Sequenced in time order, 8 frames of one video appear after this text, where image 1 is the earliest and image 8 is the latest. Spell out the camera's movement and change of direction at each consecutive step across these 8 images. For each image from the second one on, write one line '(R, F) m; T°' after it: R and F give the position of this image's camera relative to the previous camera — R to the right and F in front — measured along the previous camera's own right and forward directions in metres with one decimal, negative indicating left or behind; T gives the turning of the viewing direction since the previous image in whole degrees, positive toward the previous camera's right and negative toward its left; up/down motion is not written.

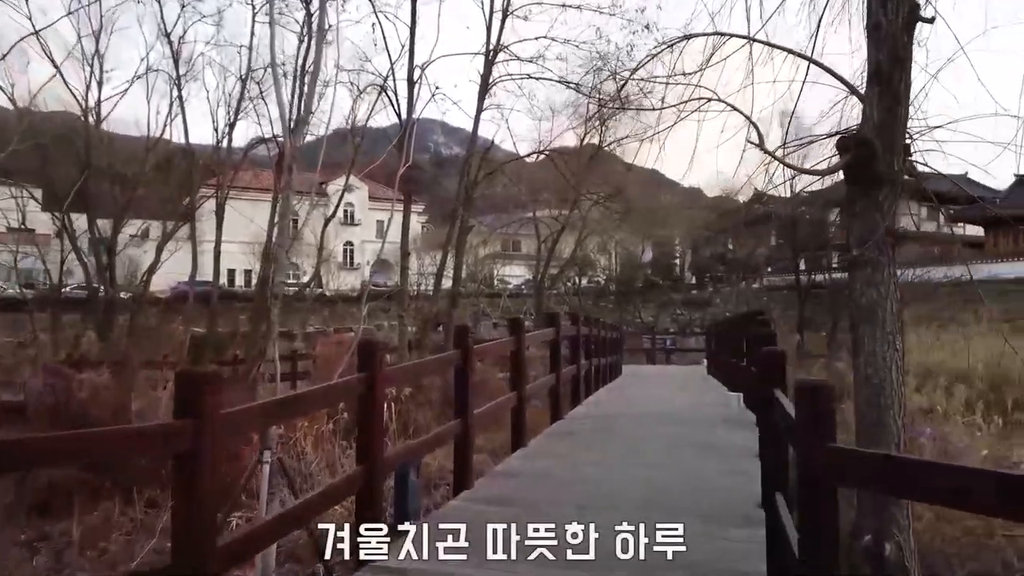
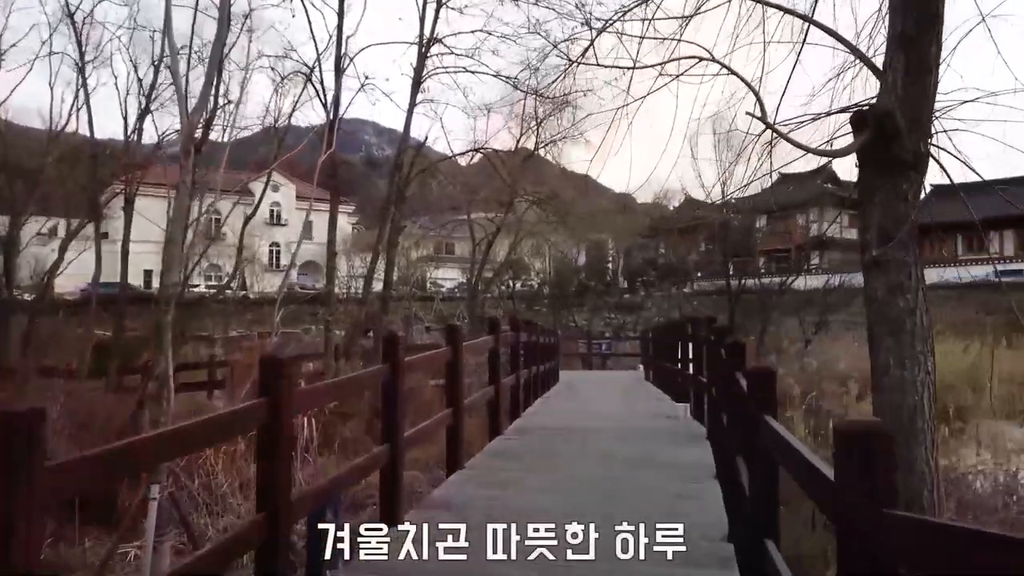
(0.0, +0.4) m; +5°
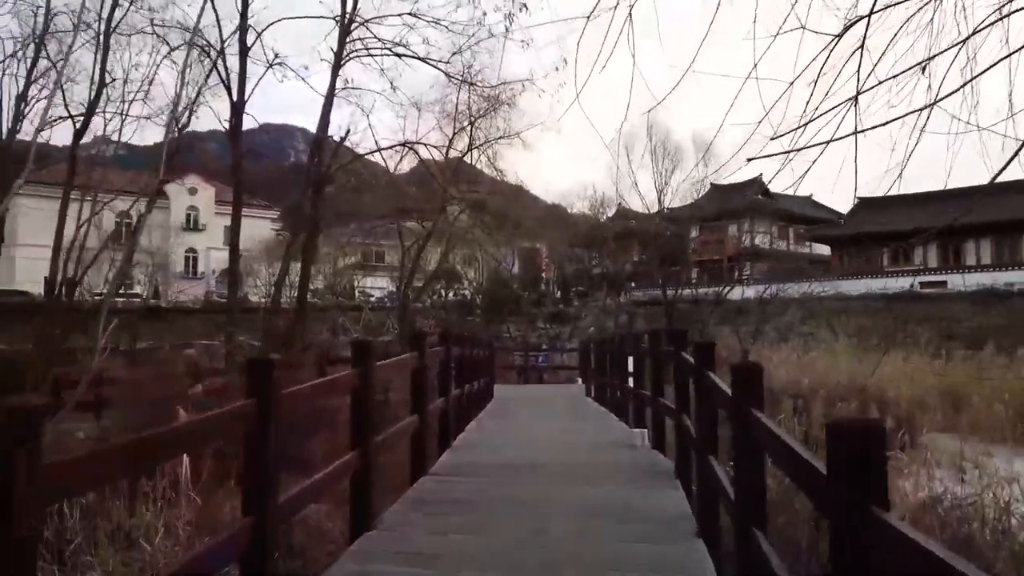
(0.0, +0.8) m; +5°
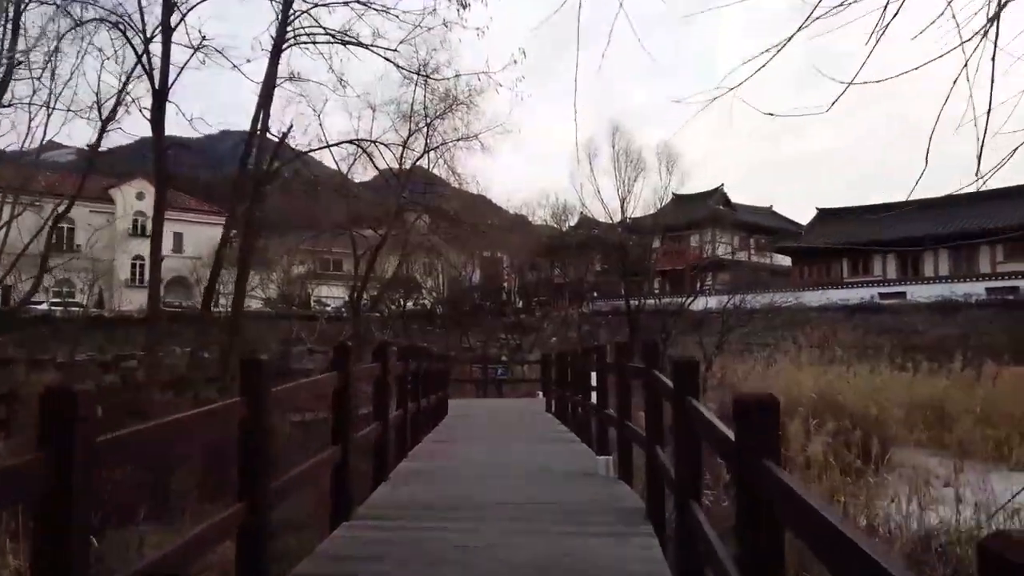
(+0.1, +0.5) m; +3°
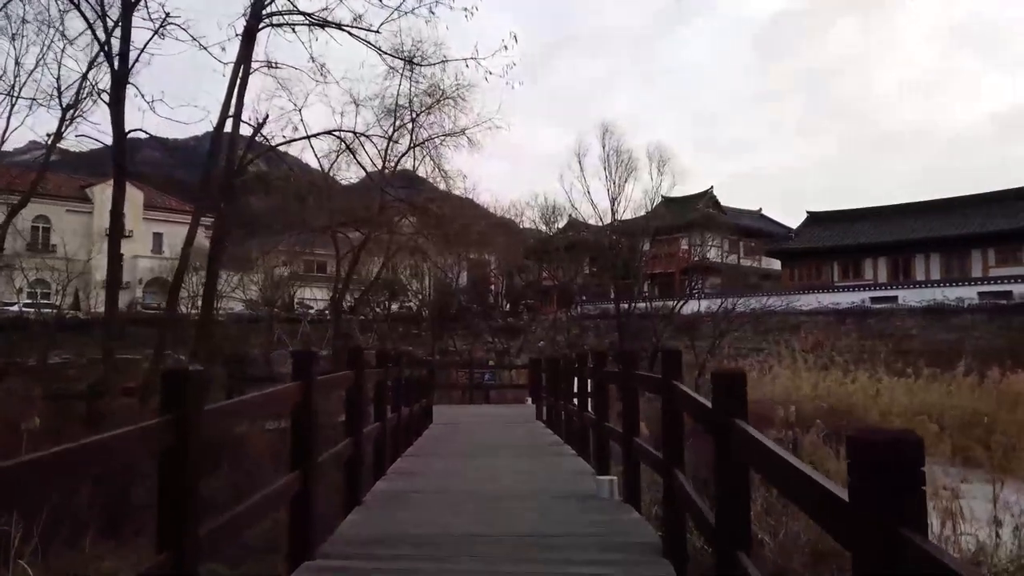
(0.0, +0.5) m; +1°
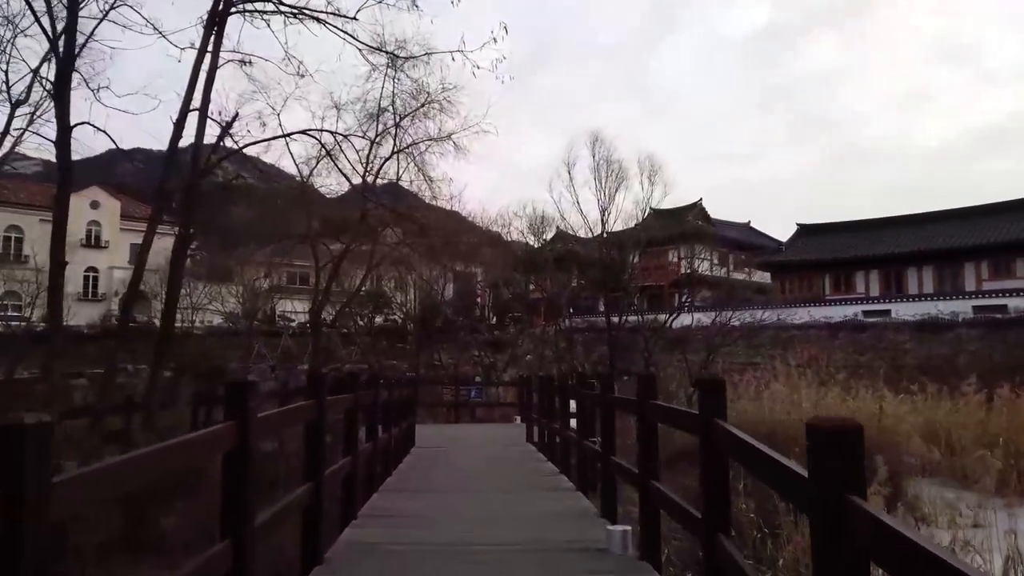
(0.0, +0.6) m; +1°
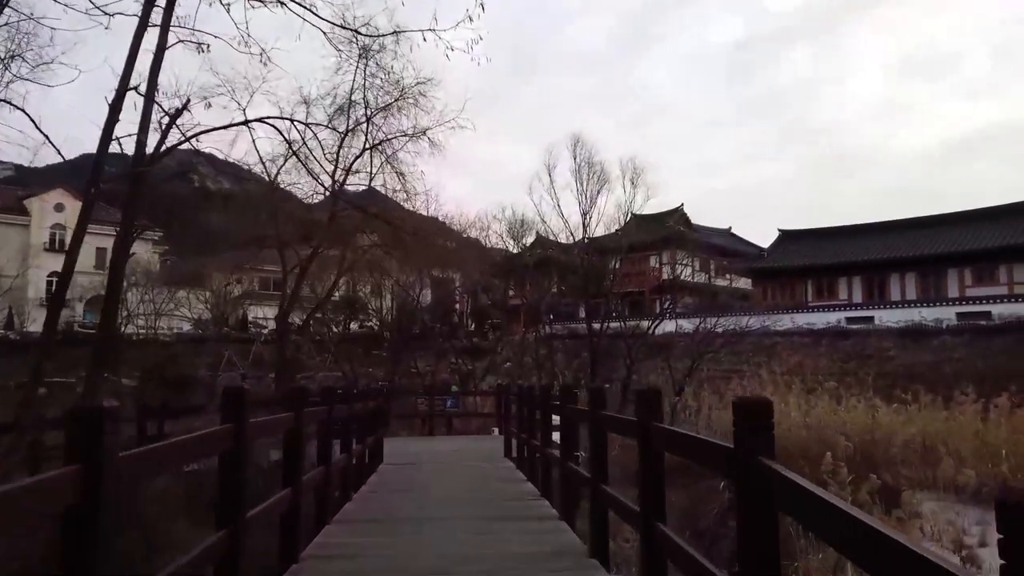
(0.0, +0.6) m; +1°
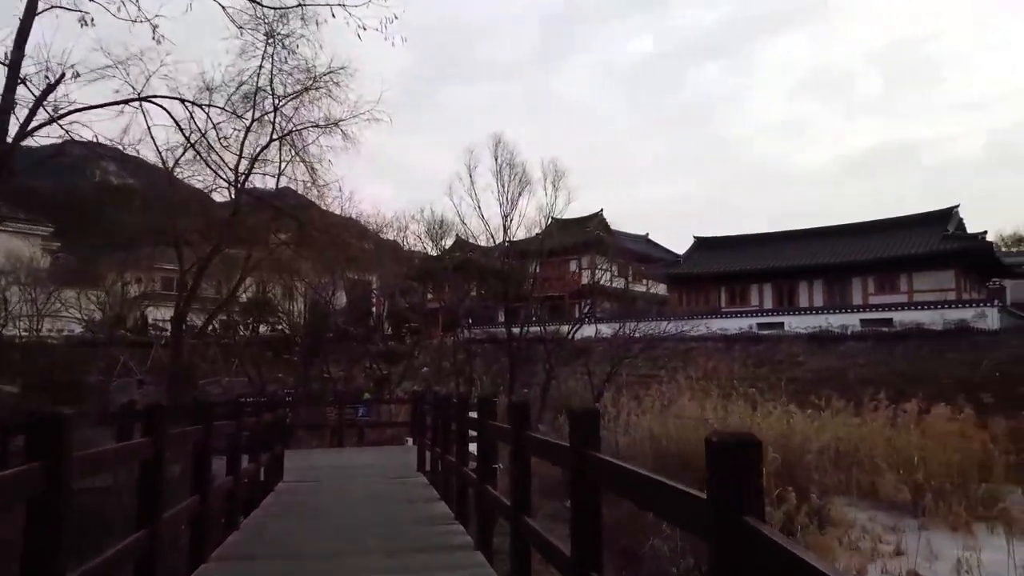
(0.0, +0.4) m; +6°
